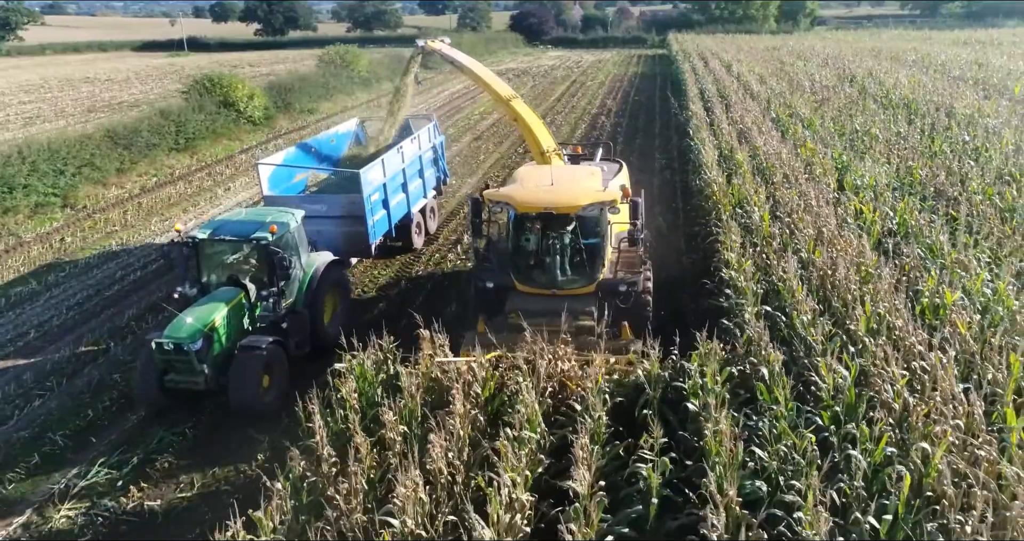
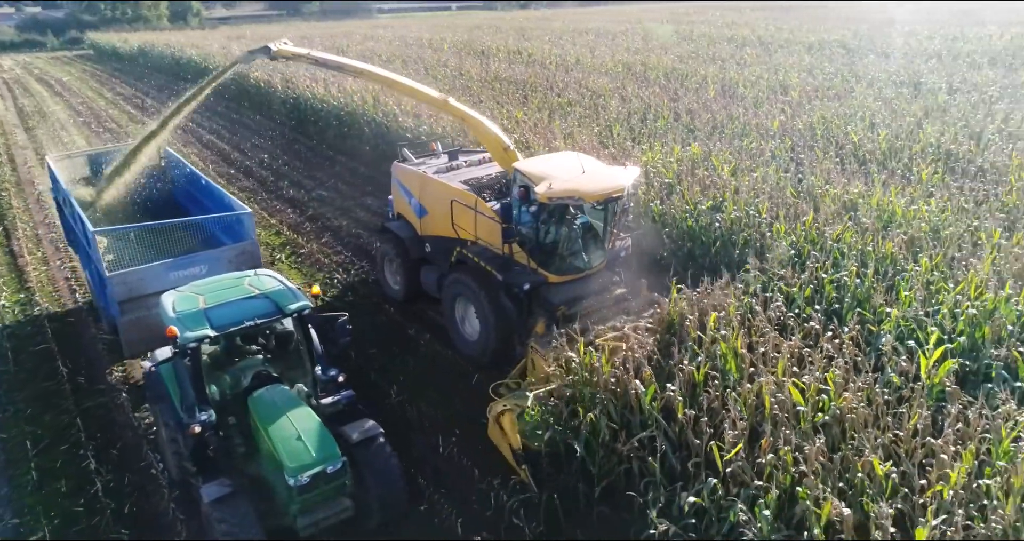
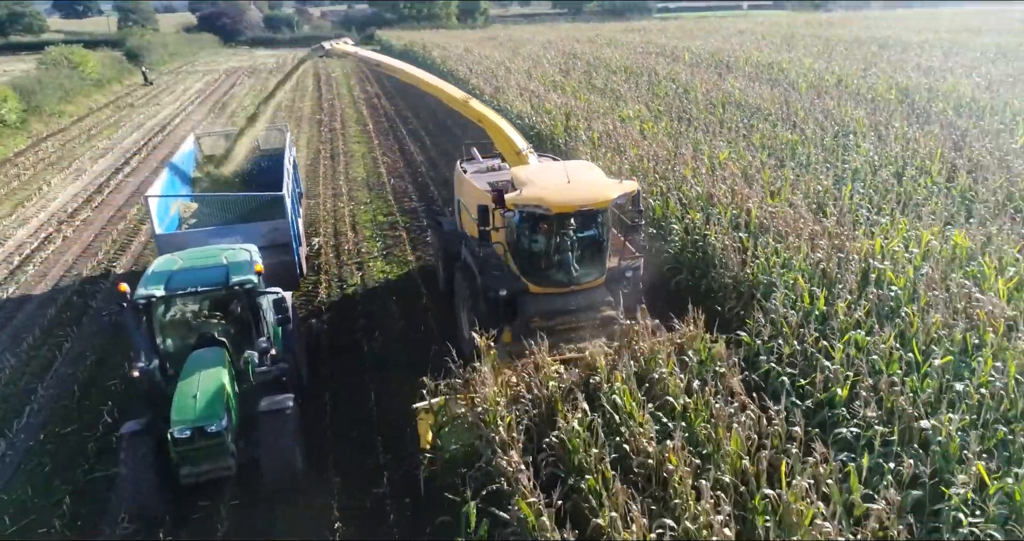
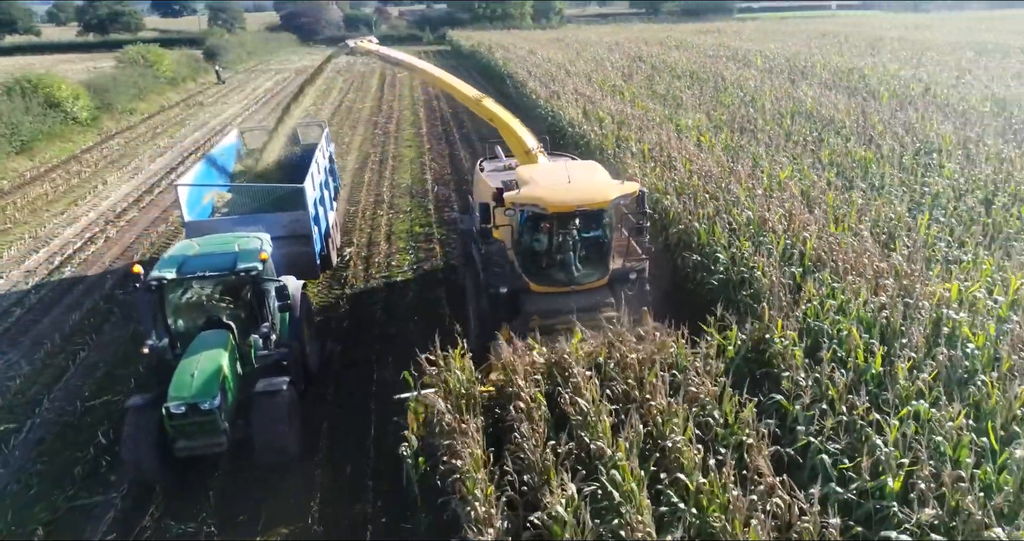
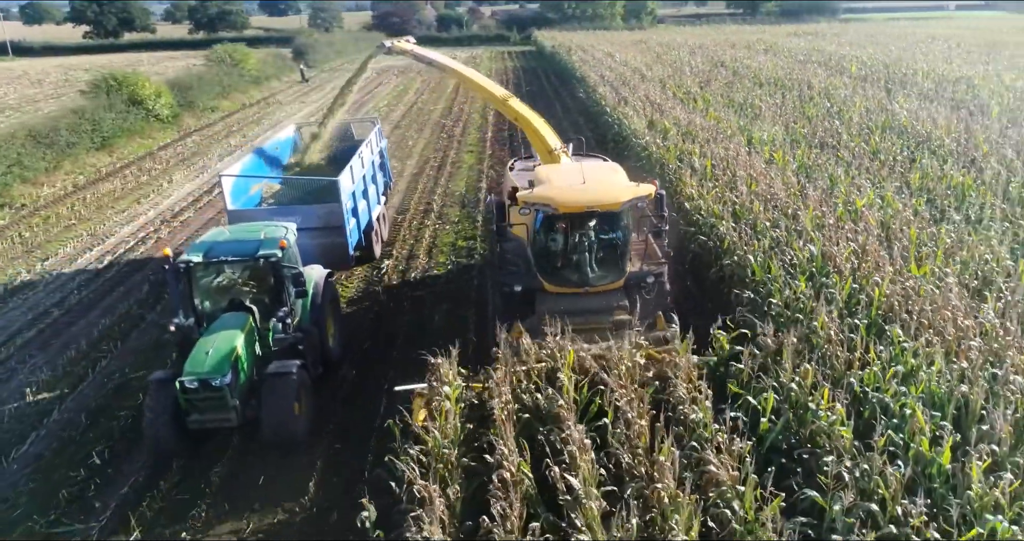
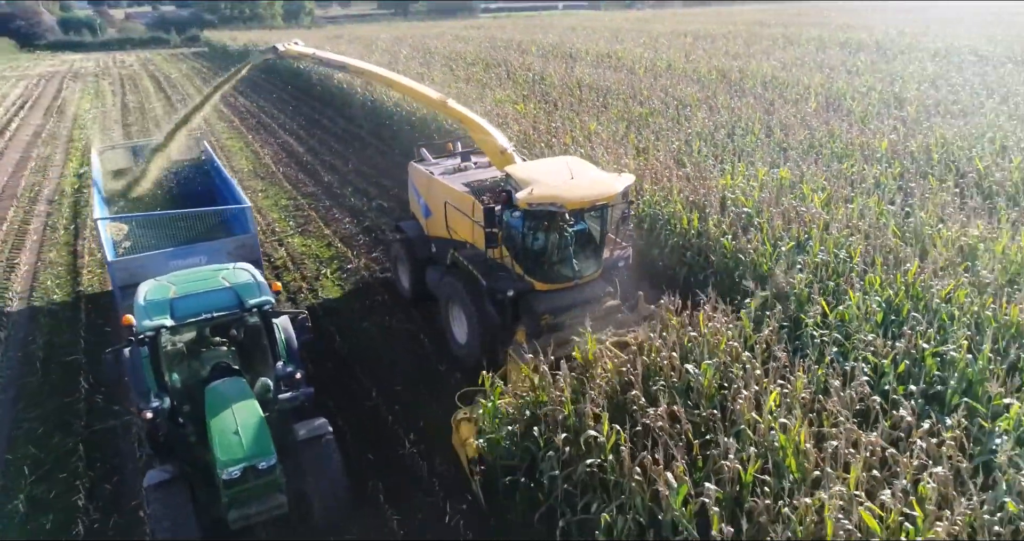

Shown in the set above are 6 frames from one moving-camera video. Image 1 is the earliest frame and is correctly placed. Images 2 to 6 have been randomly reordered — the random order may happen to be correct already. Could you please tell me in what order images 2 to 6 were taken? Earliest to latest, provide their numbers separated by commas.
5, 4, 3, 6, 2
